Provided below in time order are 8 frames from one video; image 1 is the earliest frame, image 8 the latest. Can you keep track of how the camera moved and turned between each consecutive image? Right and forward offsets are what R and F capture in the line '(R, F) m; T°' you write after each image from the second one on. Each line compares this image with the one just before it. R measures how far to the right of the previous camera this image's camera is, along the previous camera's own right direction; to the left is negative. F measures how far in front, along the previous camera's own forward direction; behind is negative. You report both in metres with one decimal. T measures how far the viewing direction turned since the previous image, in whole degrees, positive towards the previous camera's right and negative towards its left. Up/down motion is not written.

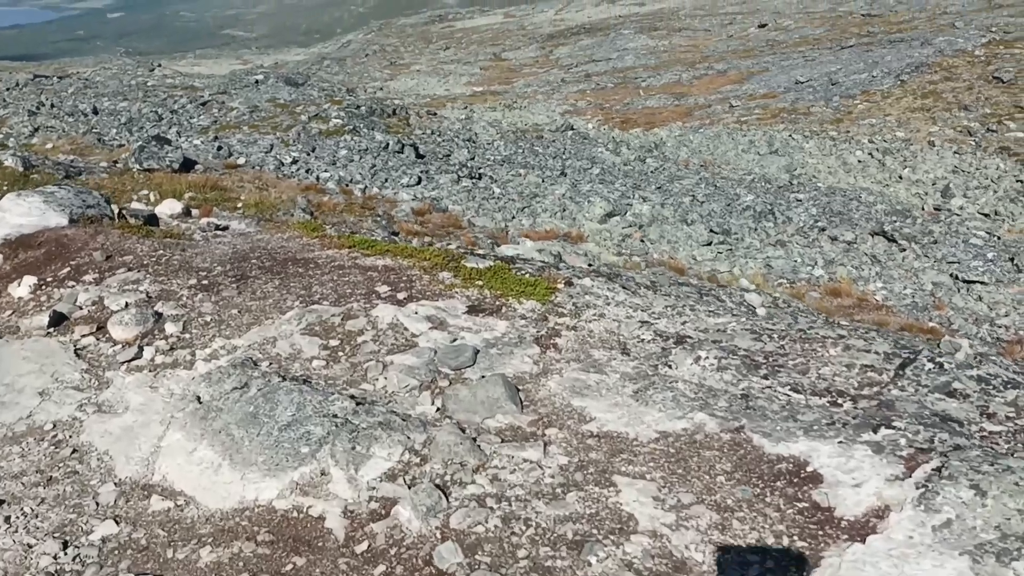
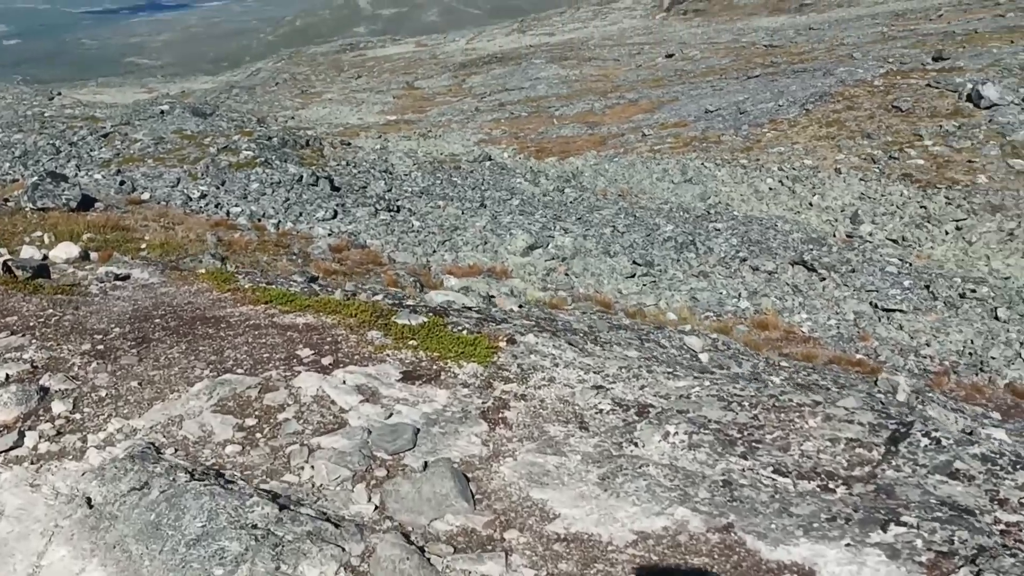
(-0.1, +0.5) m; +5°
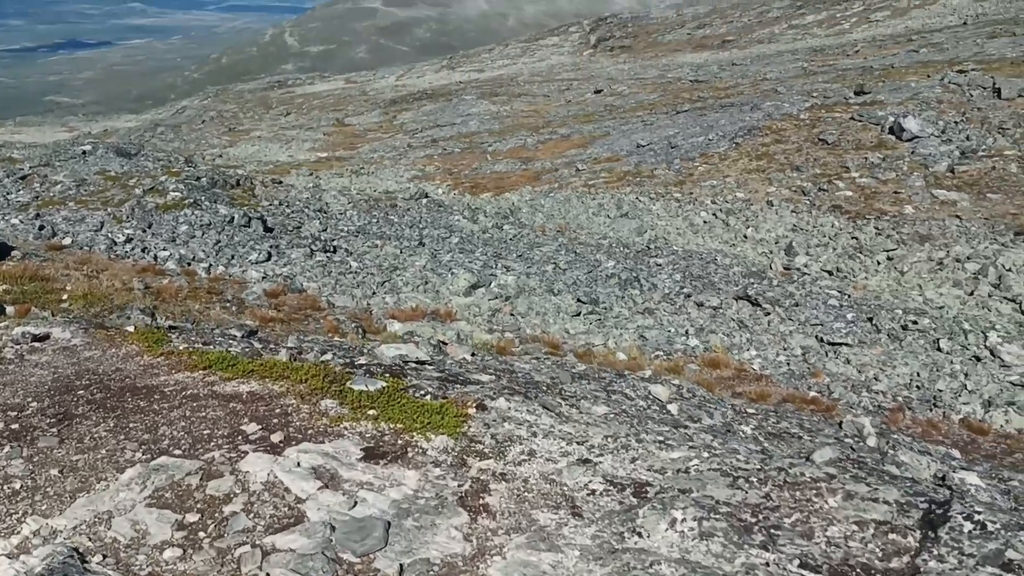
(-0.2, +0.4) m; +4°
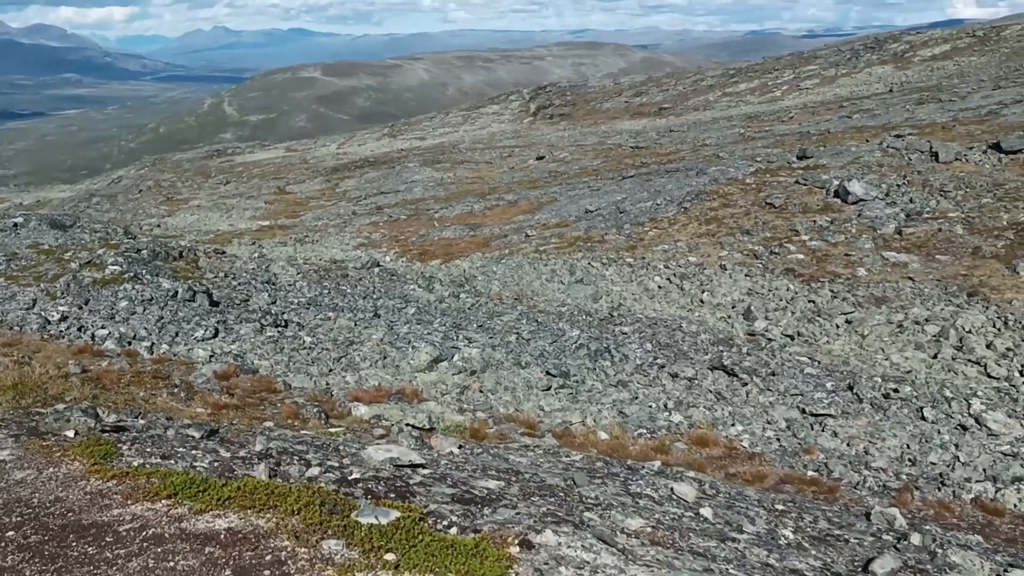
(-0.4, +0.9) m; +3°
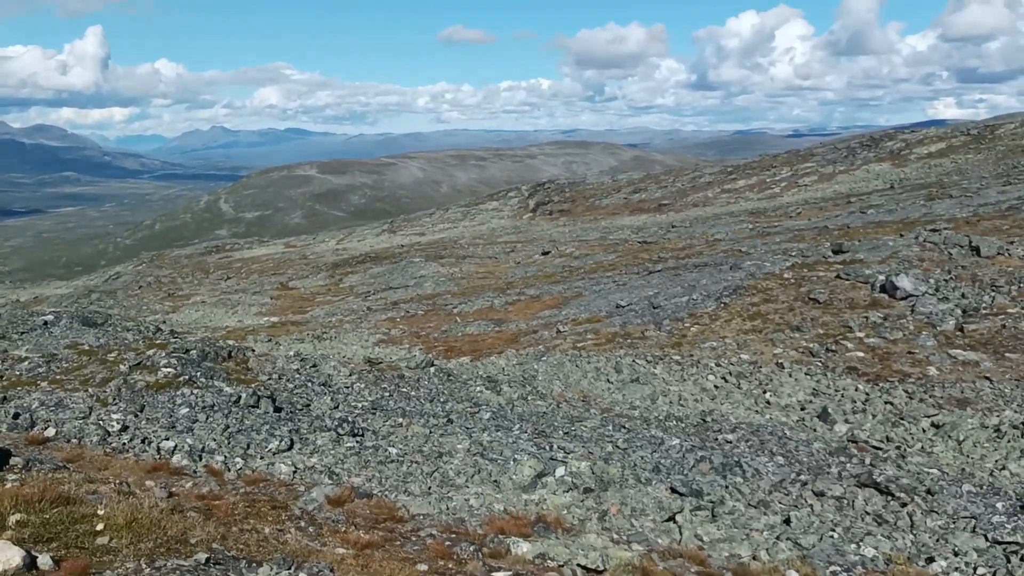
(-2.1, +1.7) m; 0°
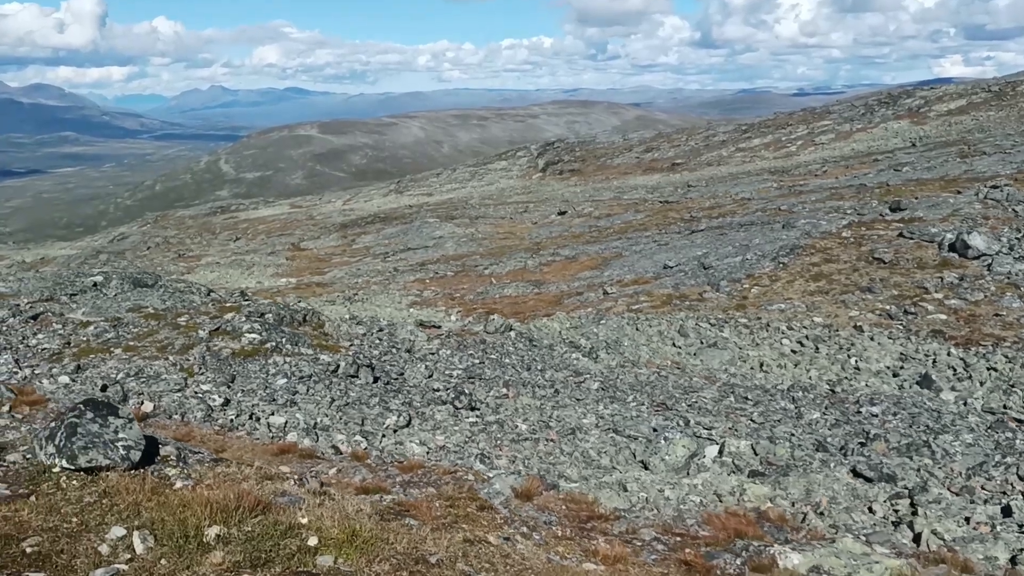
(-2.3, +1.9) m; 0°
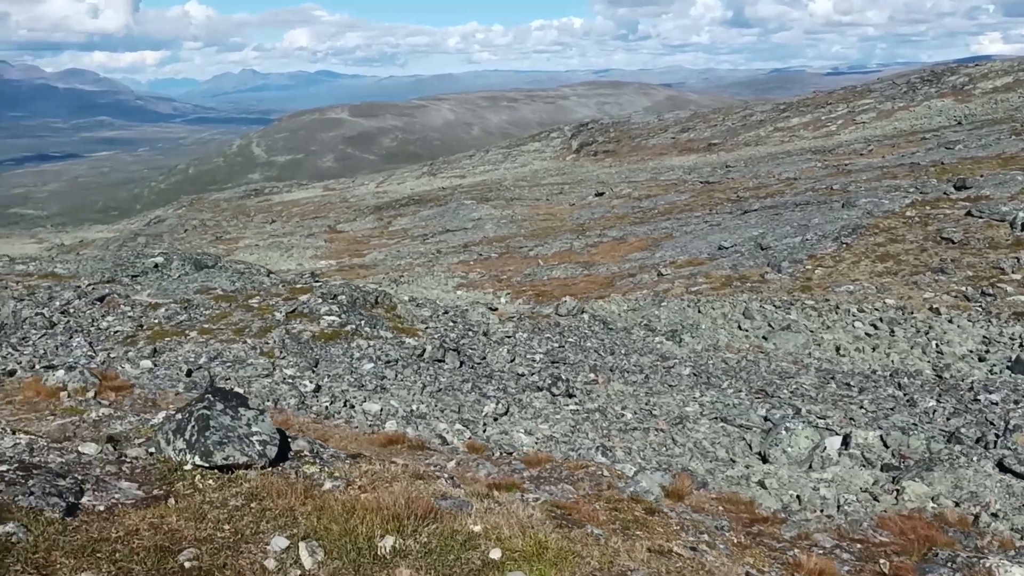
(-1.2, +0.9) m; -2°
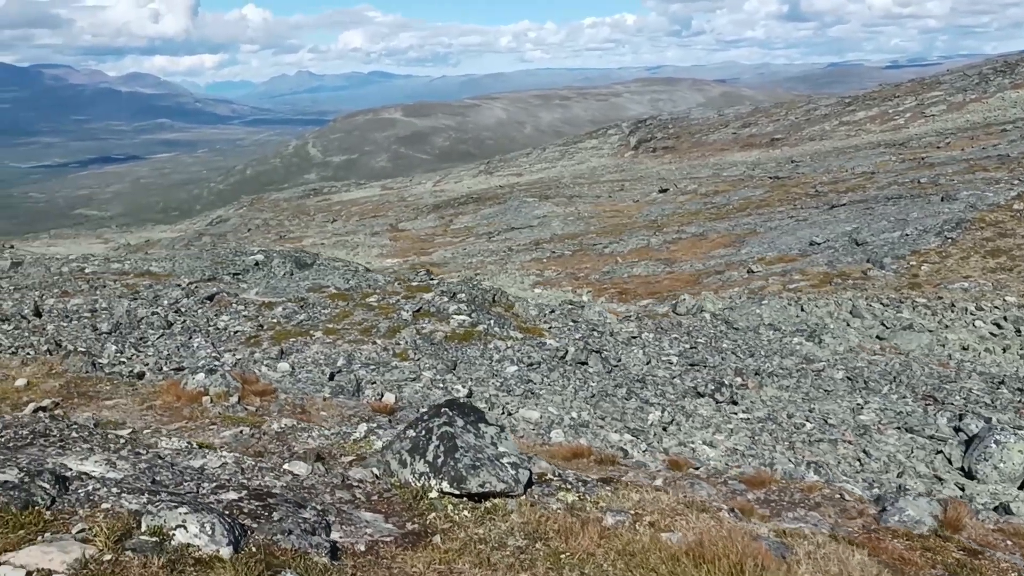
(-1.6, +1.1) m; -3°
